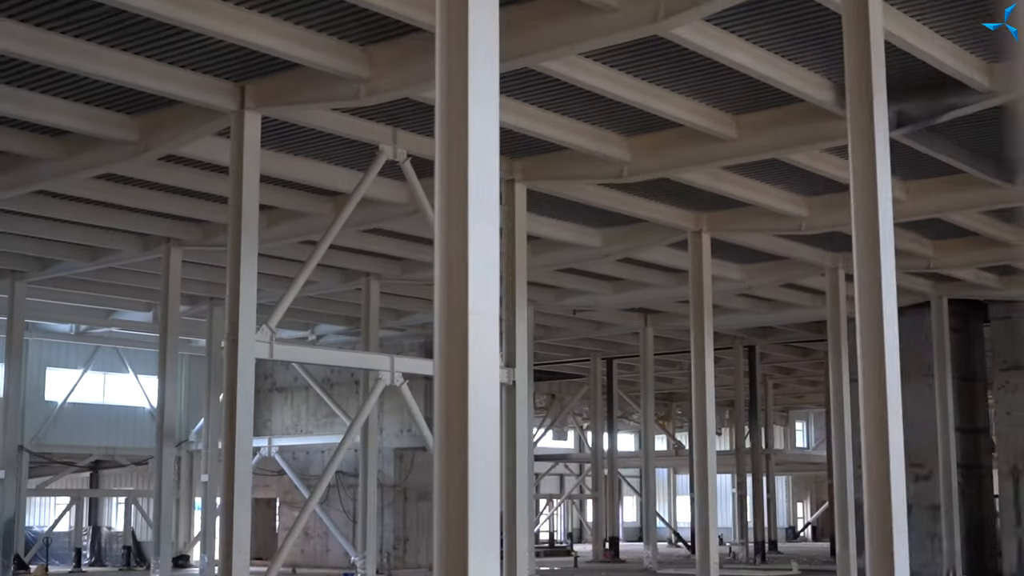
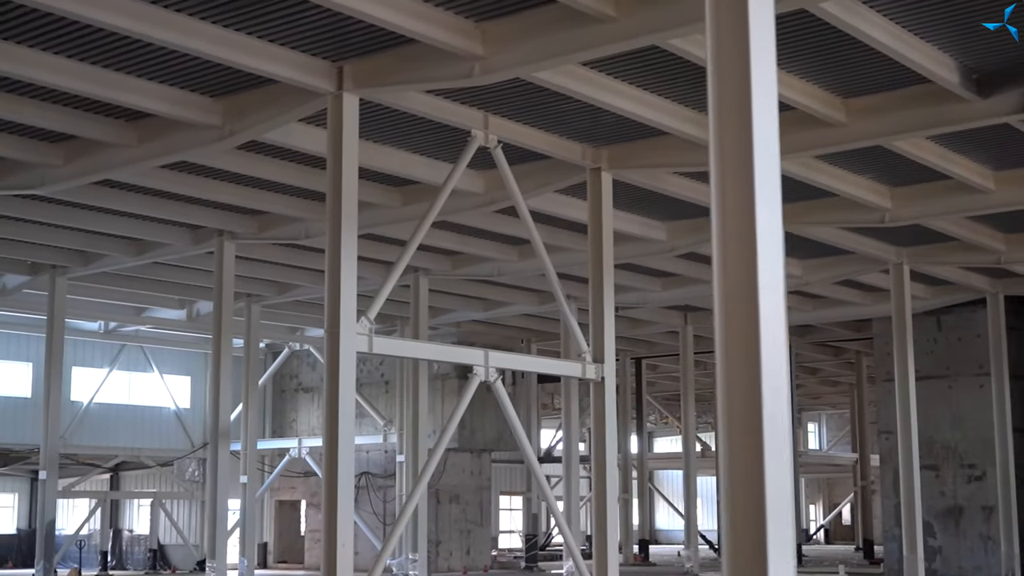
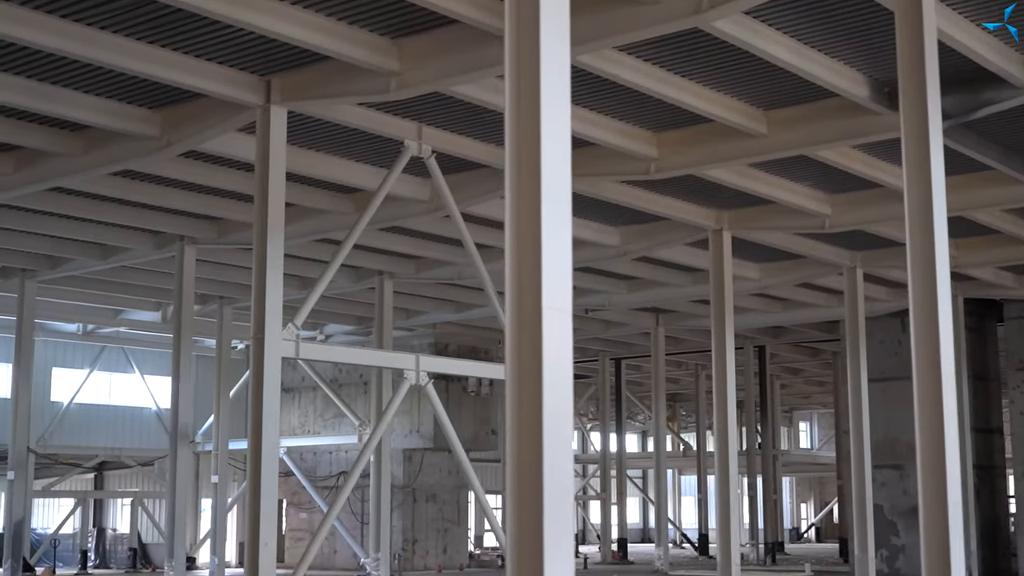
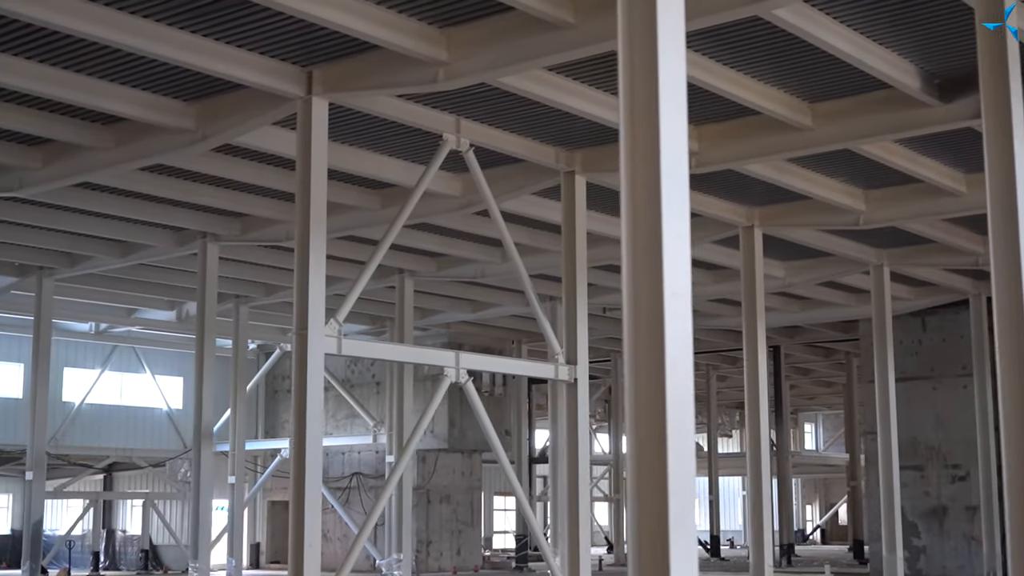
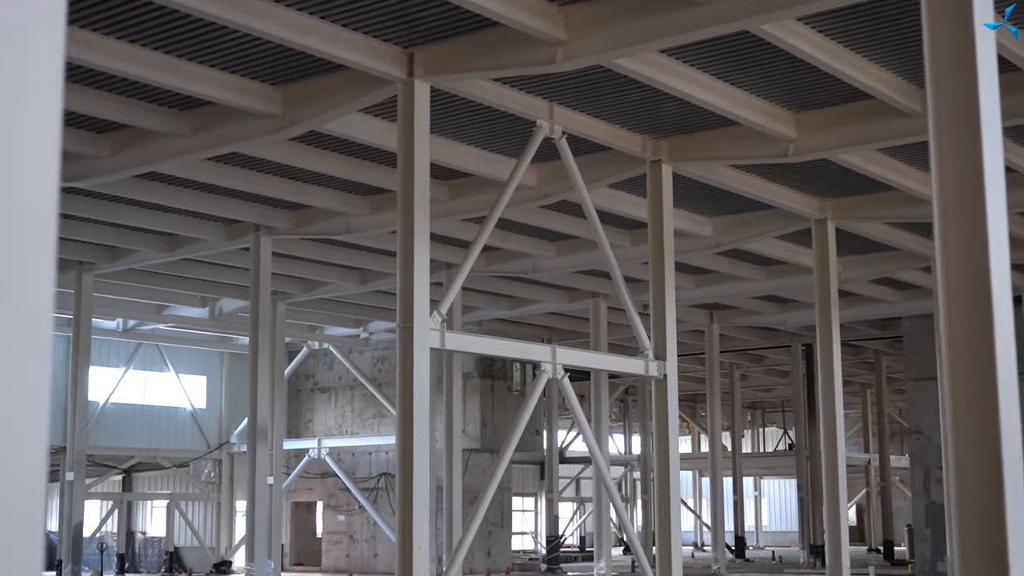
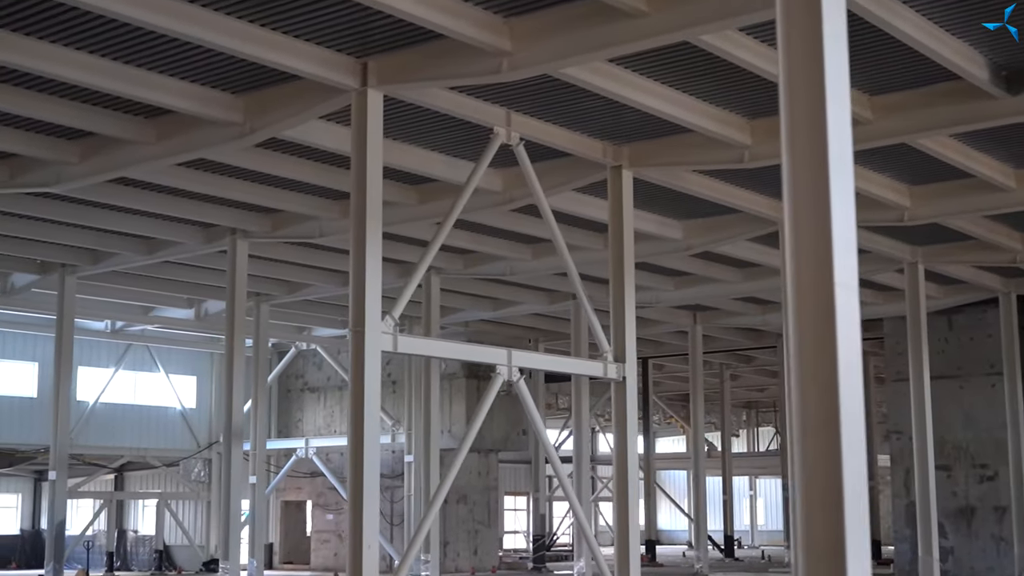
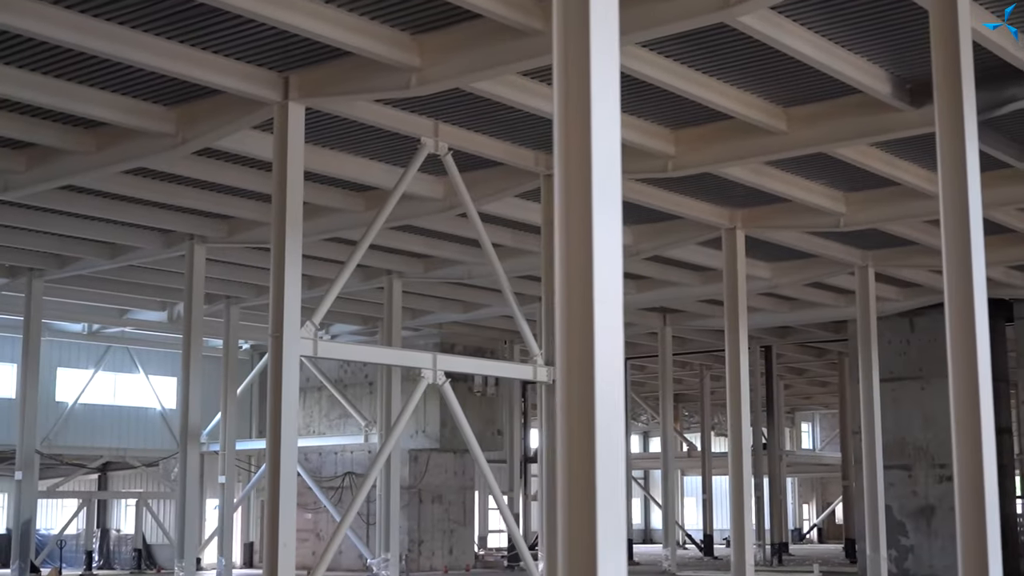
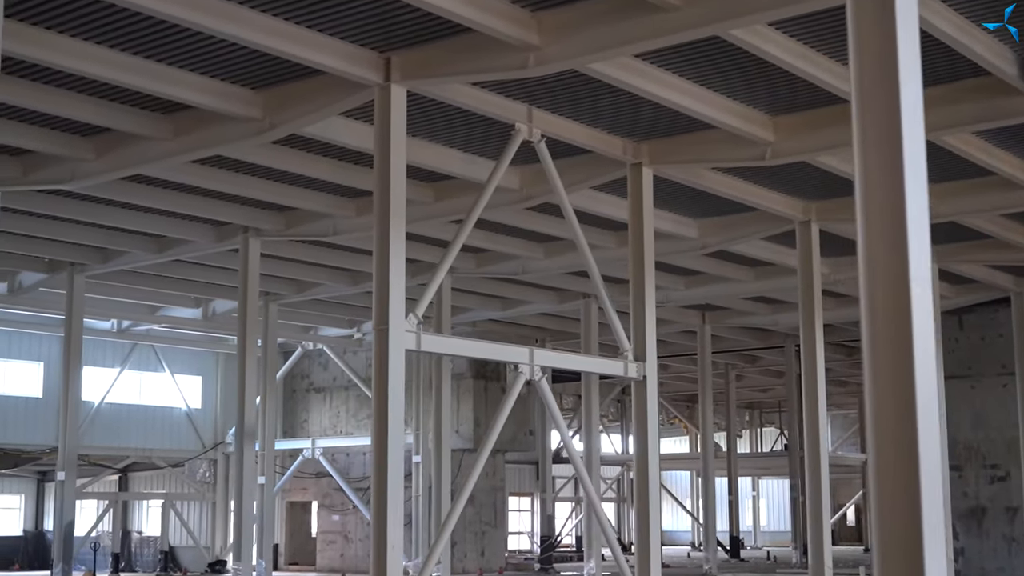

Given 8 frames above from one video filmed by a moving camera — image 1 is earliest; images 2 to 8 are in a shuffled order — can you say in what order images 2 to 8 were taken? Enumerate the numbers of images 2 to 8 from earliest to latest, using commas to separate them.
3, 7, 4, 2, 6, 8, 5
